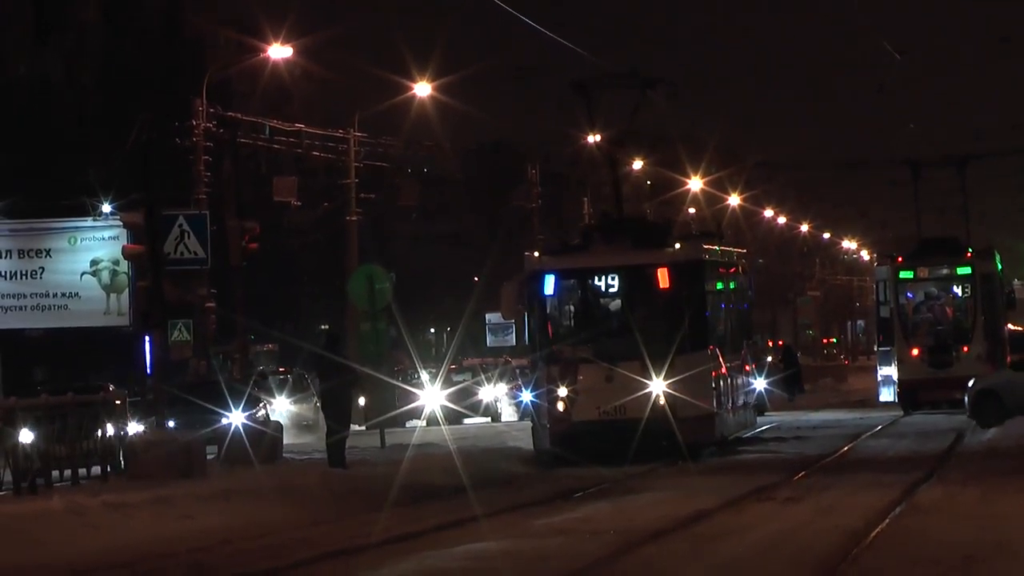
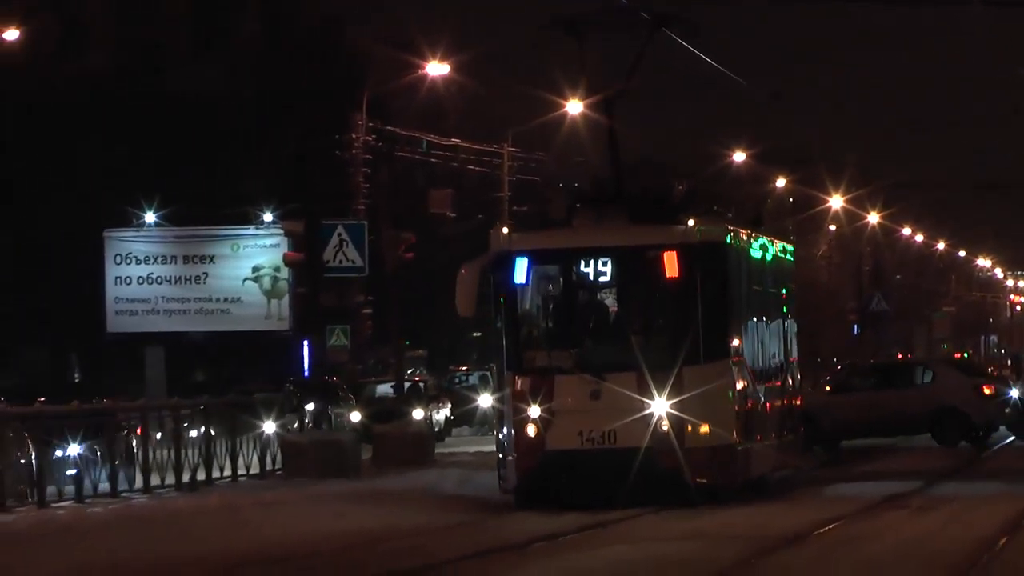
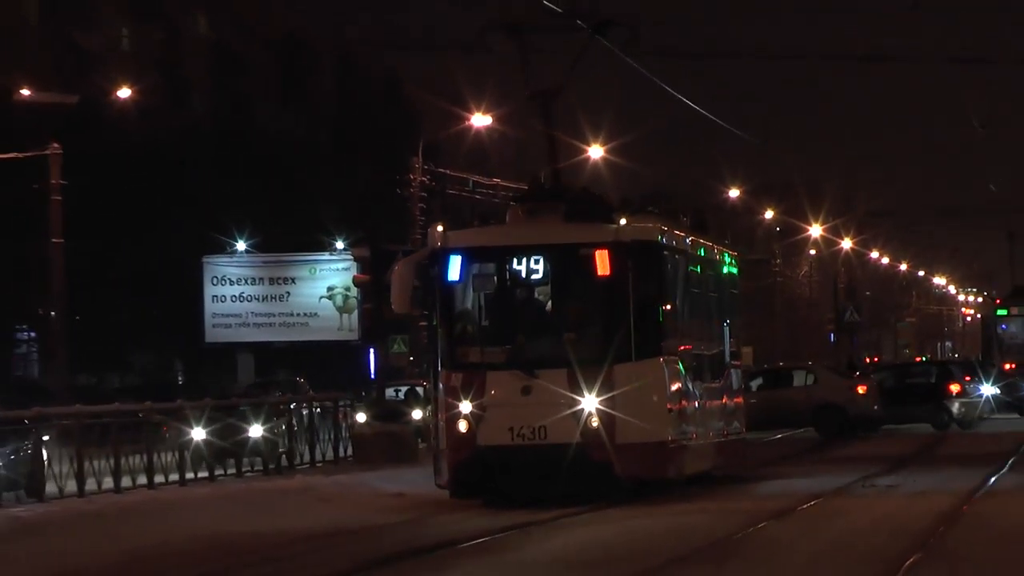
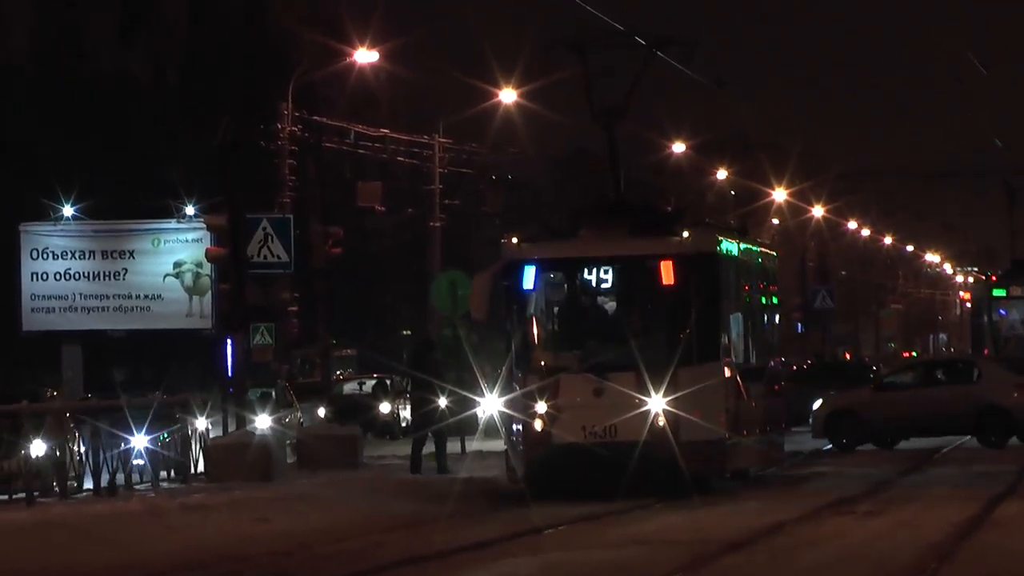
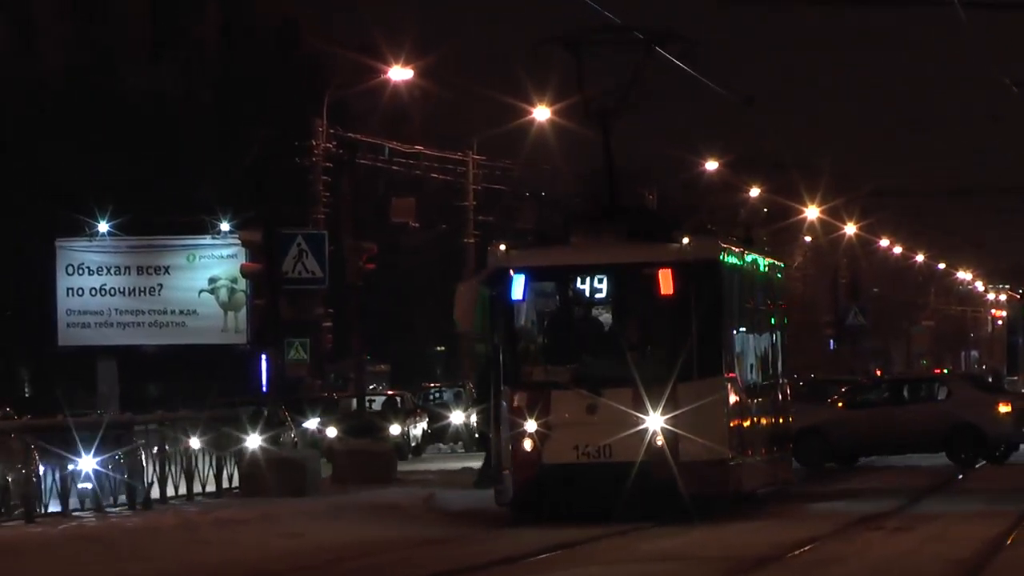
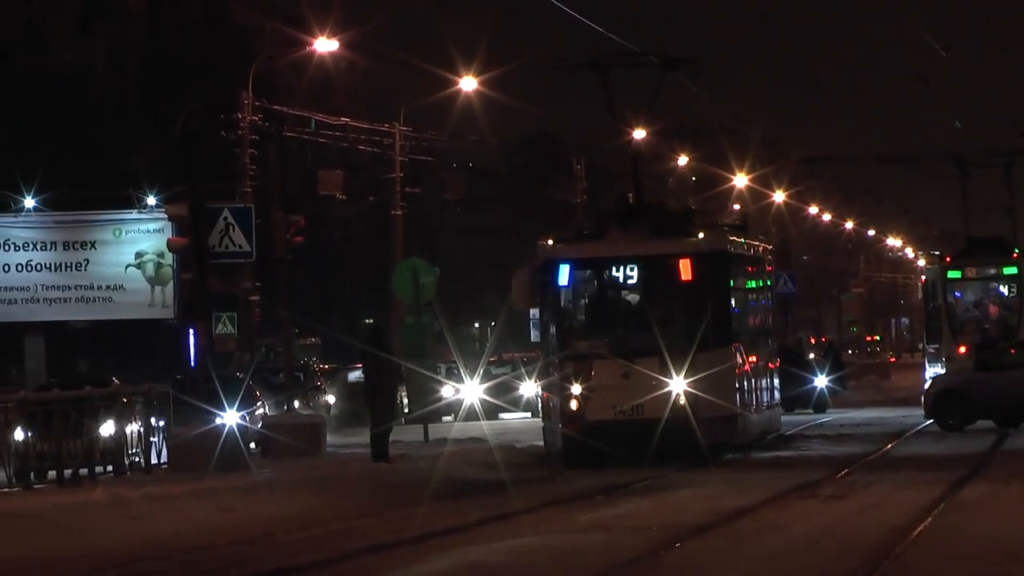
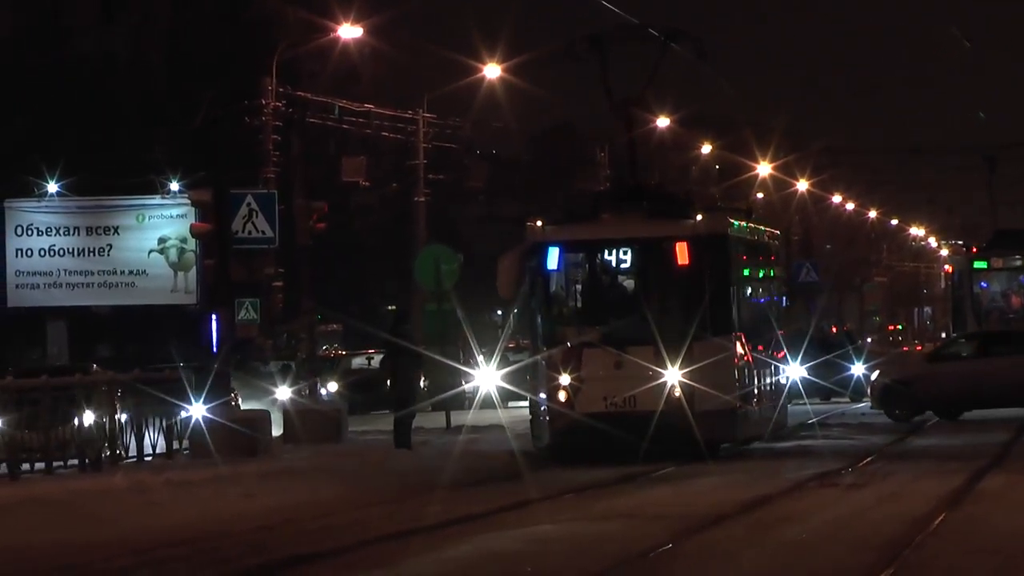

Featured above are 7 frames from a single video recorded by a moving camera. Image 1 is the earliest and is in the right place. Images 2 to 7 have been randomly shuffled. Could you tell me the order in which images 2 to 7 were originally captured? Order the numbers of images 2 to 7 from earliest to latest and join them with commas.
6, 7, 4, 5, 2, 3
